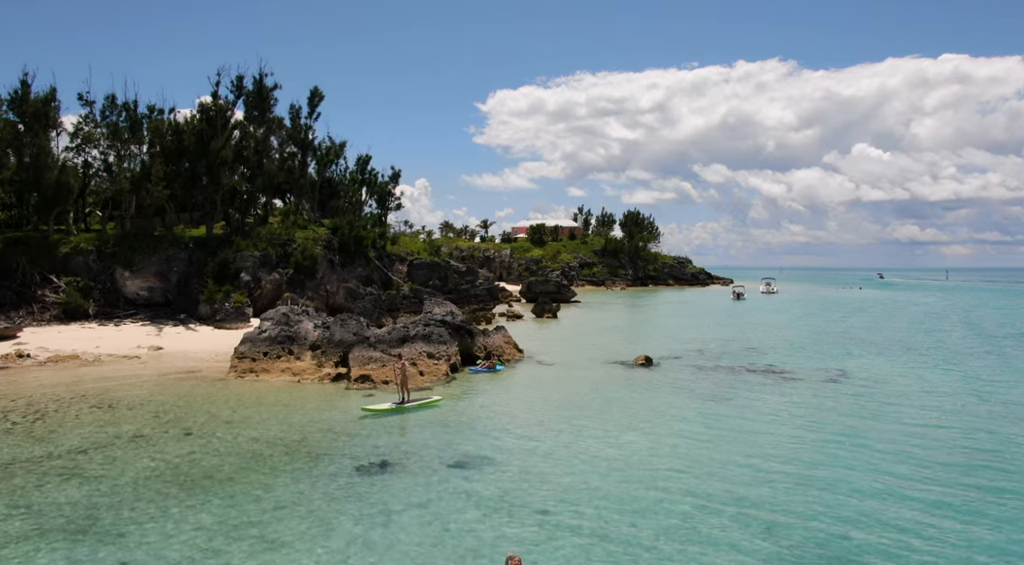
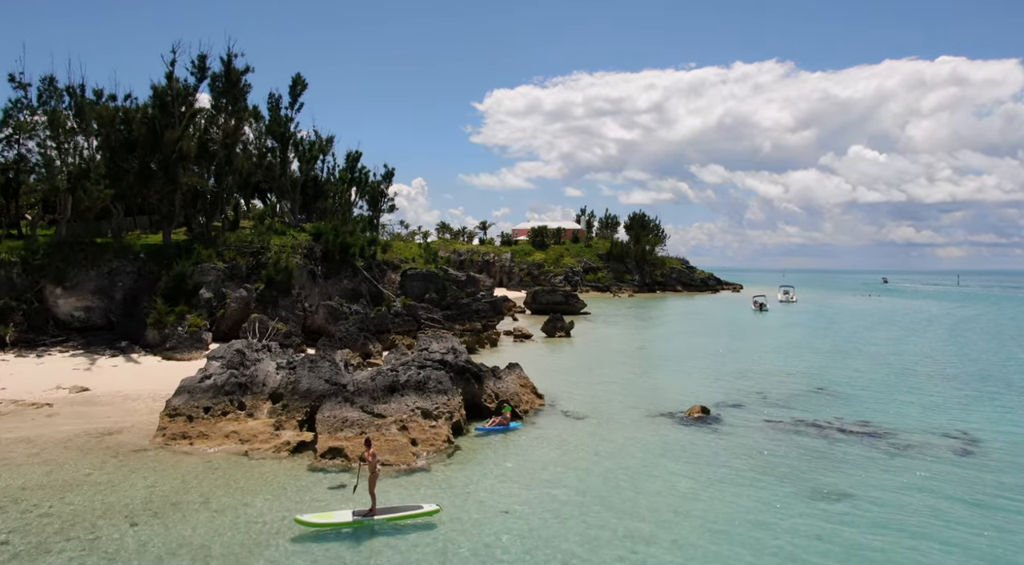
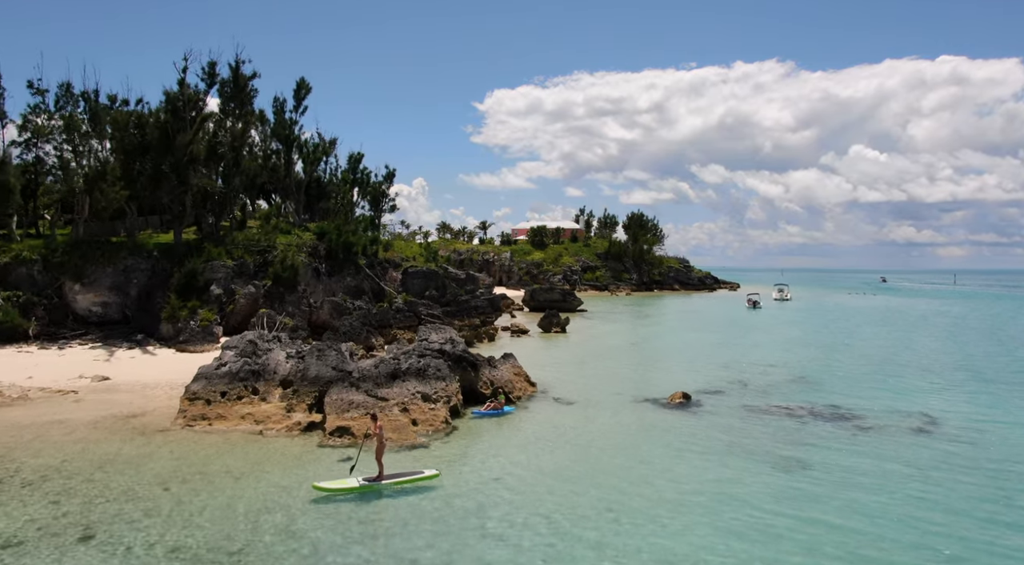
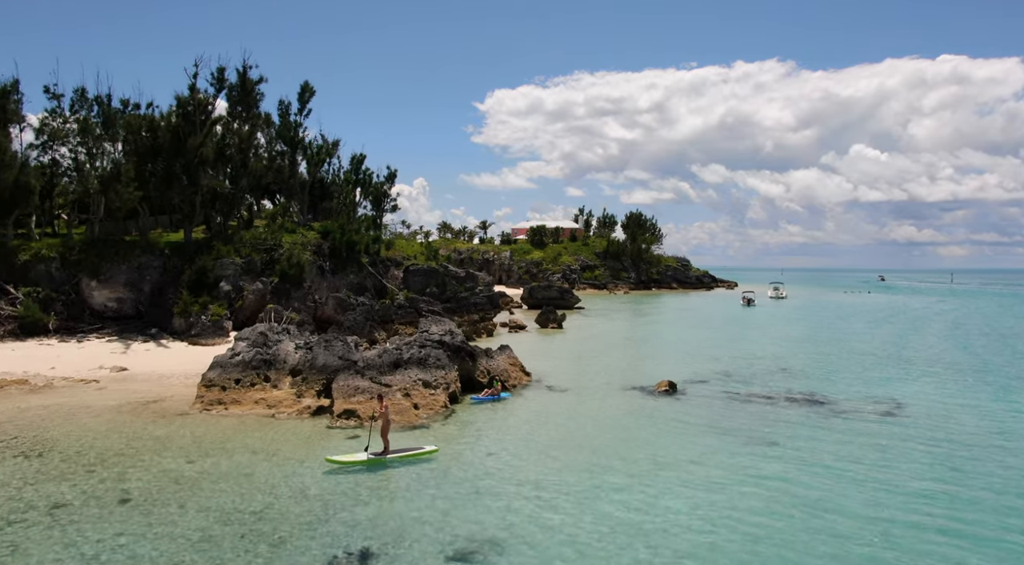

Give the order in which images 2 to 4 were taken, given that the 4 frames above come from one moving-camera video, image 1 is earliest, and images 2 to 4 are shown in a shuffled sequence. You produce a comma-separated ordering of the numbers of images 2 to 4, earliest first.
4, 3, 2
